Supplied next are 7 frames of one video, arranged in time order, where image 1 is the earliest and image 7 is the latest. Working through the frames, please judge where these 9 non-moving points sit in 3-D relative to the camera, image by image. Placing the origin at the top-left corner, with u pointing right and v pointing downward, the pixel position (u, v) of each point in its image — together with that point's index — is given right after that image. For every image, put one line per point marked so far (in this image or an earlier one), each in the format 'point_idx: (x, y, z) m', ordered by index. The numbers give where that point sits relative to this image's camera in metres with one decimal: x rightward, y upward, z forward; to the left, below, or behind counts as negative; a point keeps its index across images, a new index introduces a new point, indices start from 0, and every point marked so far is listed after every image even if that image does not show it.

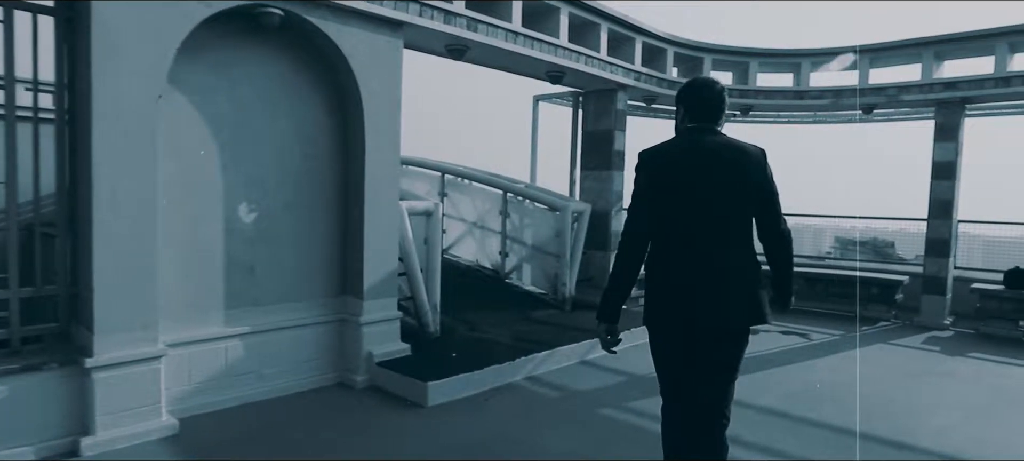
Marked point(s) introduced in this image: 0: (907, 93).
0: (+5.9, +2.1, +9.4) m
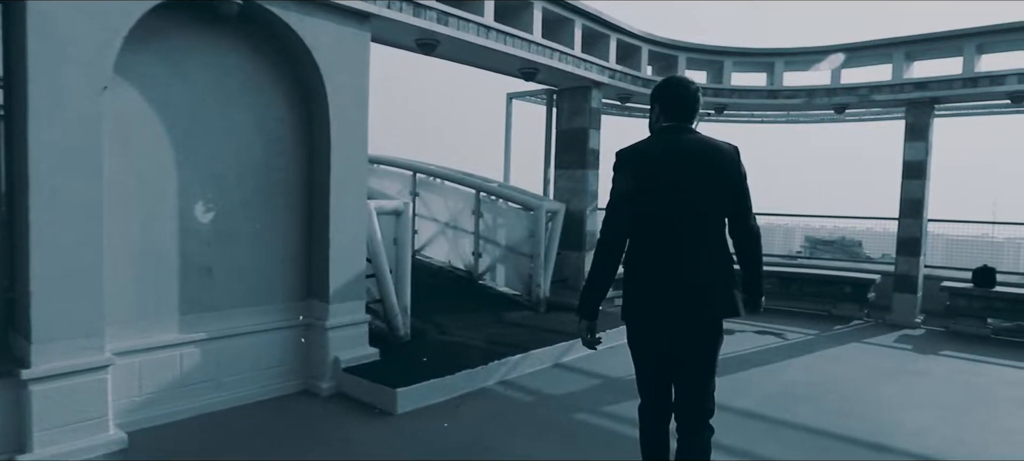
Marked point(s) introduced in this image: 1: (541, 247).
0: (+5.5, +2.1, +9.4) m
1: (+0.4, -0.2, +8.3) m
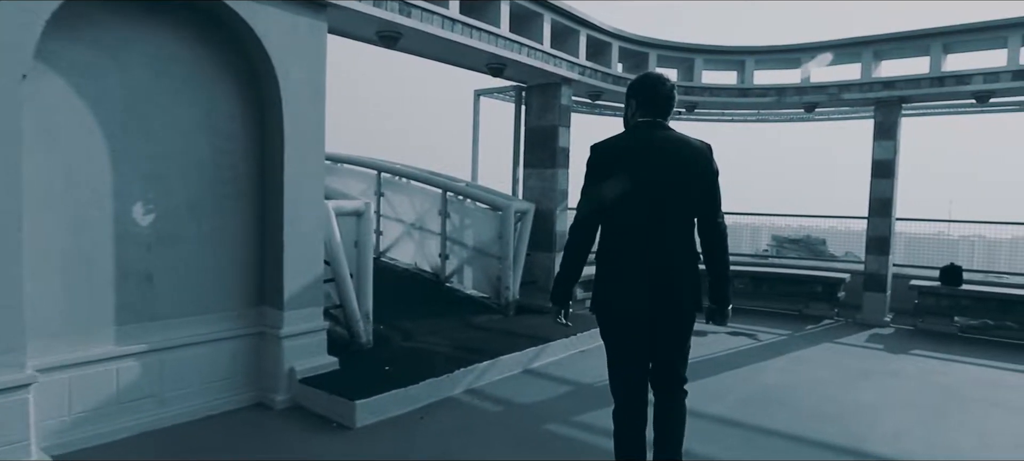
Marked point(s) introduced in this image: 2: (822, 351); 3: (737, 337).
0: (+5.0, +2.1, +9.4) m
1: (0.0, -0.2, +8.1) m
2: (+3.8, -1.5, +7.6) m
3: (+3.0, -1.4, +8.3) m
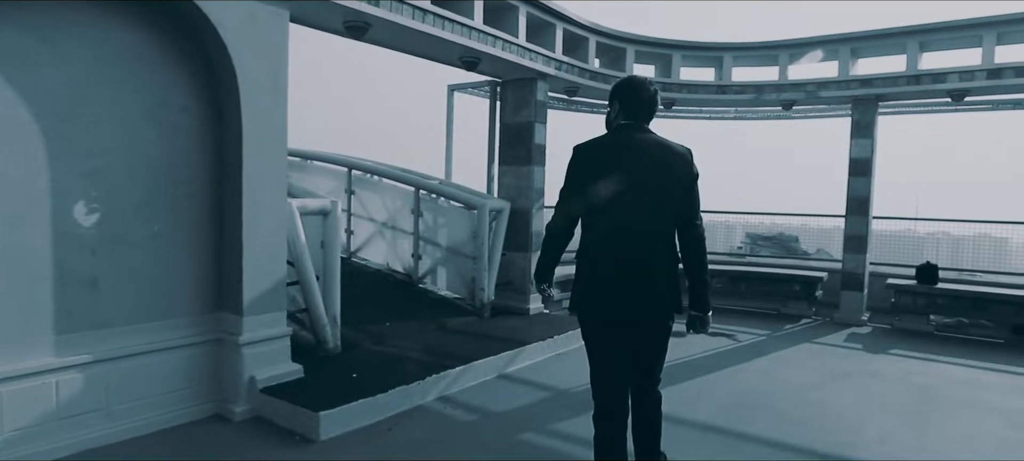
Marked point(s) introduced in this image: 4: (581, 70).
0: (+4.6, +2.1, +9.3) m
1: (-0.3, -0.2, +7.8) m
2: (+3.5, -1.4, +7.5) m
3: (+2.7, -1.4, +8.2) m
4: (+1.0, +2.3, +8.9) m
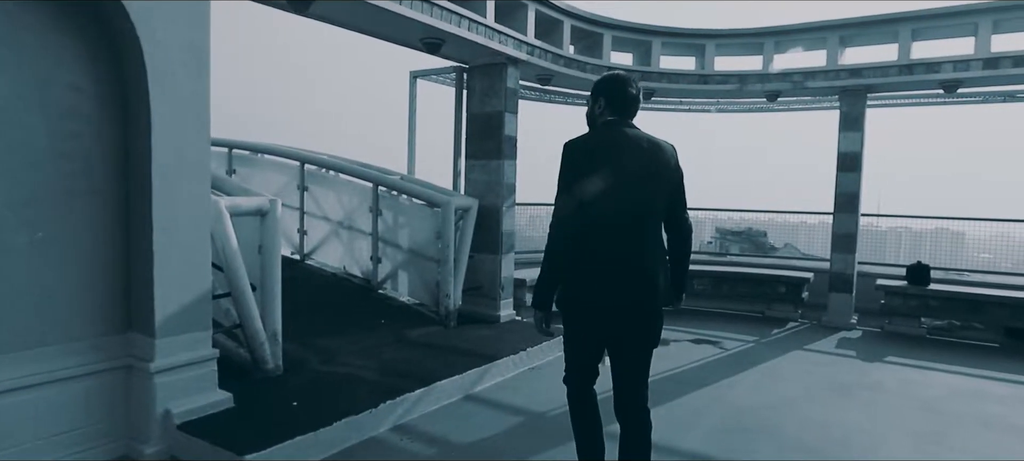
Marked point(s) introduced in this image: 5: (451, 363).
0: (+4.2, +2.1, +8.8) m
1: (-0.7, -0.2, +7.1) m
2: (+3.1, -1.4, +6.9) m
3: (+2.3, -1.4, +7.6) m
4: (+0.6, +2.3, +8.2) m
5: (-0.6, -1.2, +5.8) m
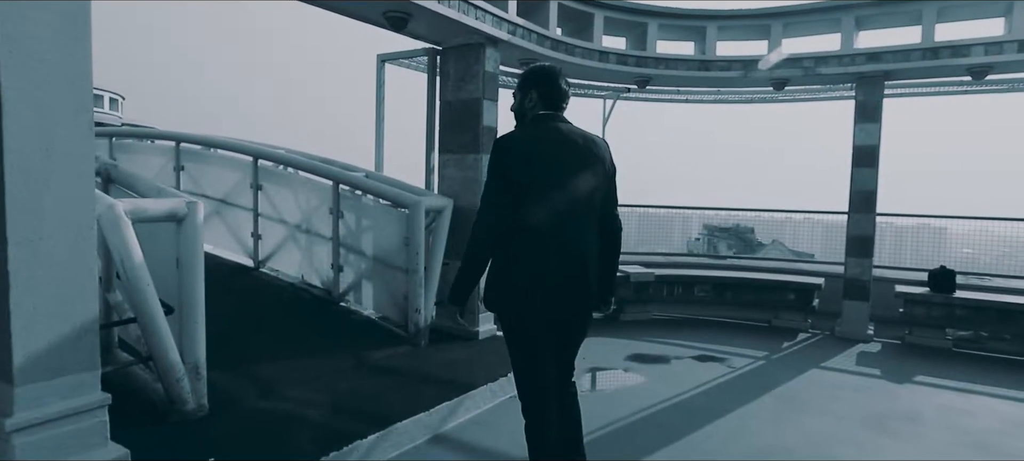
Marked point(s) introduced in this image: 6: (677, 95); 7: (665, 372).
0: (+4.0, +2.1, +8.0) m
1: (-0.9, -0.3, +6.2) m
2: (+2.9, -1.5, +6.1) m
3: (+2.1, -1.4, +6.7) m
4: (+0.3, +2.2, +7.2) m
5: (-0.7, -1.3, +4.9) m
6: (+2.6, +2.1, +9.8) m
7: (+1.5, -1.4, +6.4) m
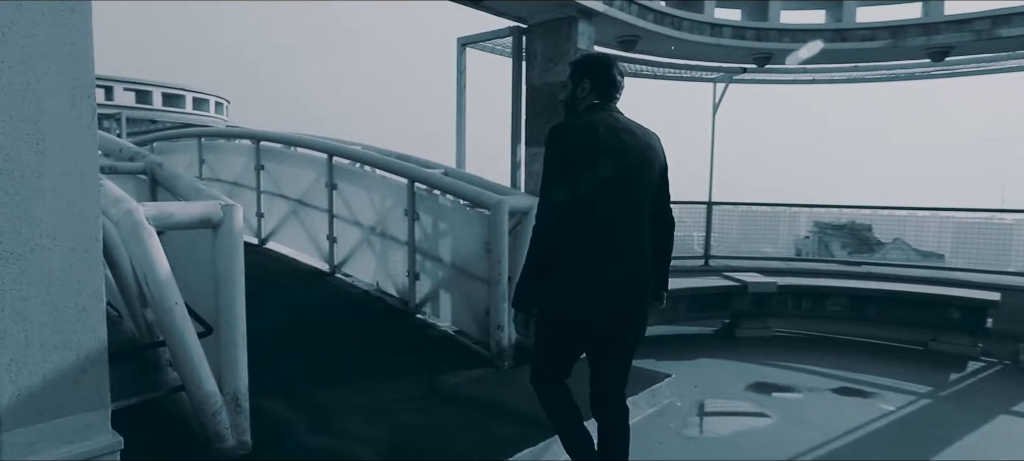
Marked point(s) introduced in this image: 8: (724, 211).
0: (+5.0, +2.1, +6.4) m
1: (-0.1, -0.3, +5.3) m
2: (+3.7, -1.5, +4.7) m
3: (+2.9, -1.5, +5.4) m
4: (+1.3, +2.2, +6.2) m
5: (-0.1, -1.3, +4.1) m
6: (+3.9, +2.1, +8.4) m
7: (+2.4, -1.5, +5.2) m
8: (+3.4, +0.3, +10.1) m
